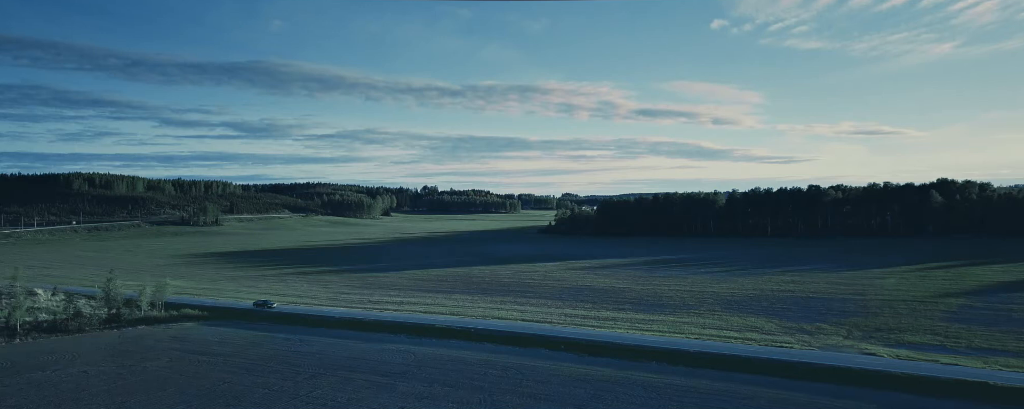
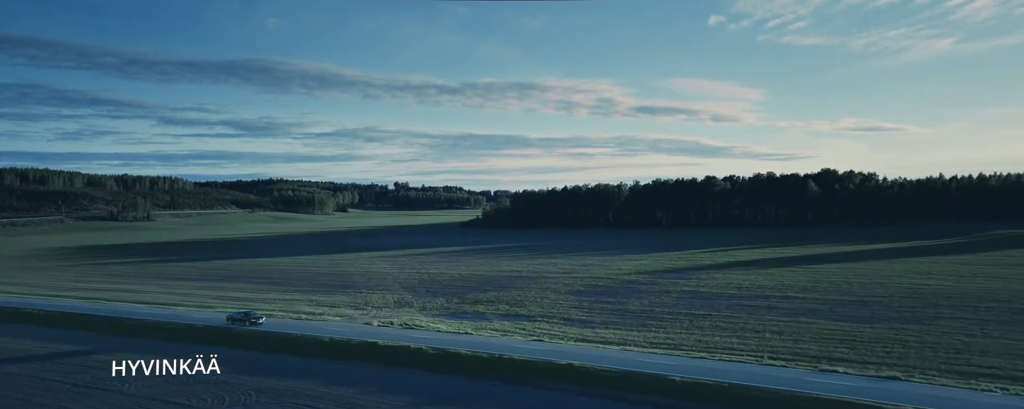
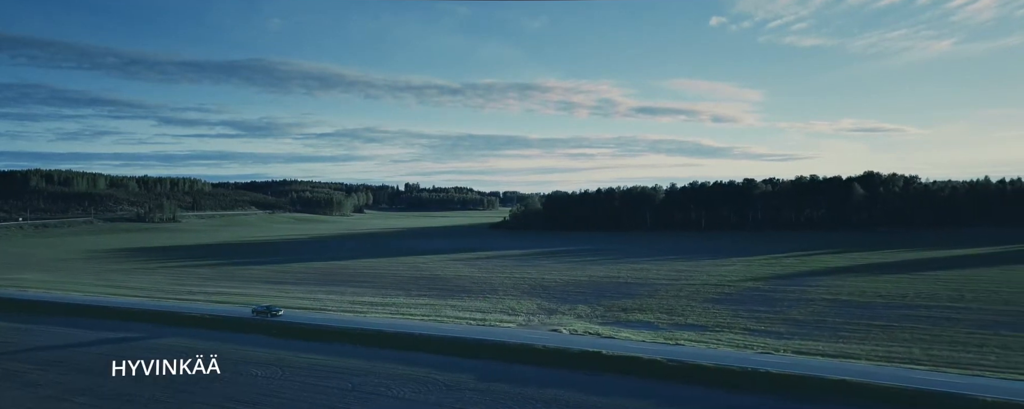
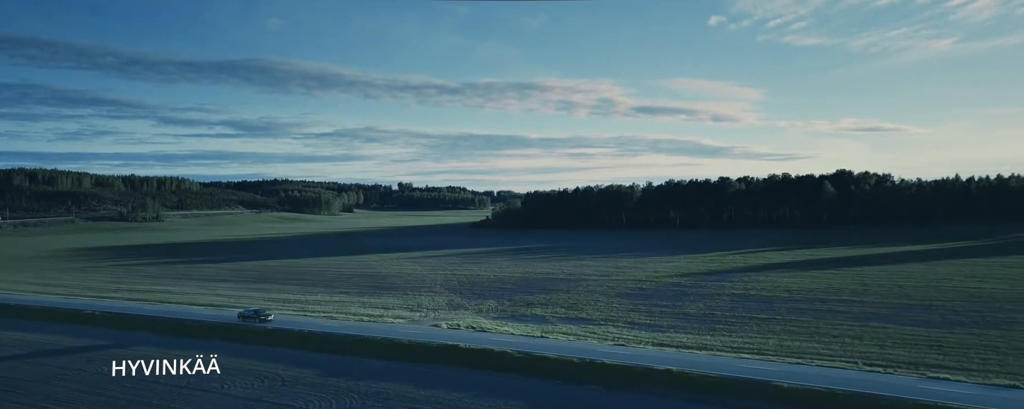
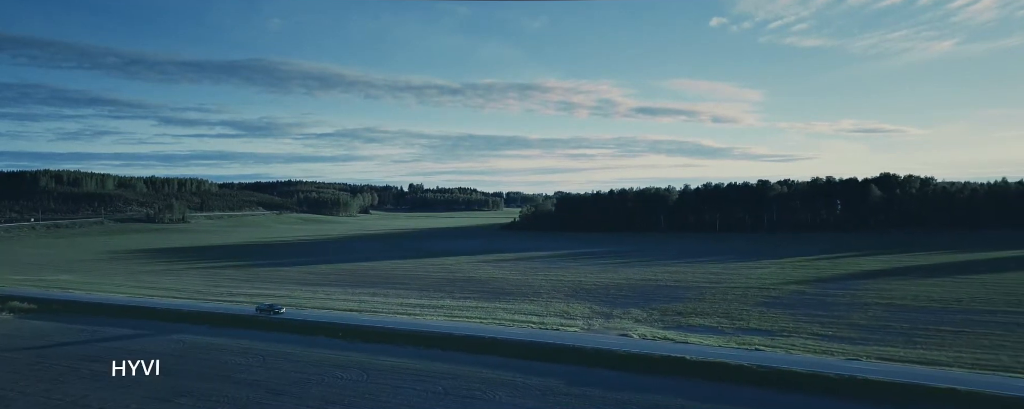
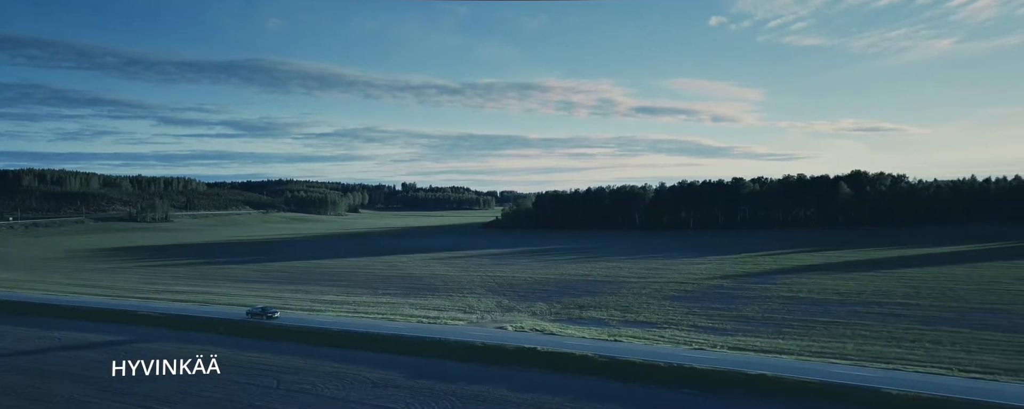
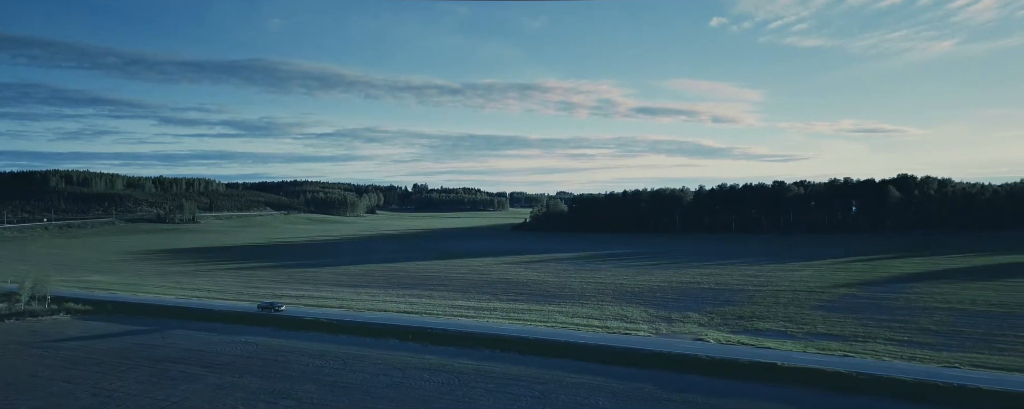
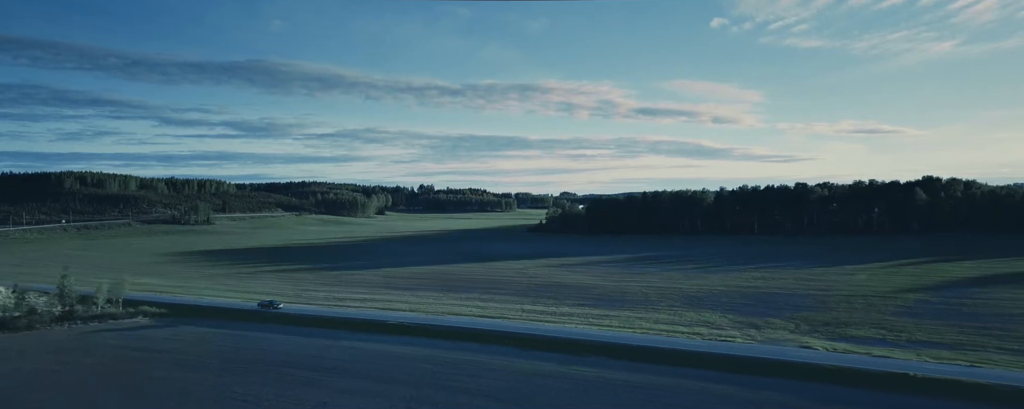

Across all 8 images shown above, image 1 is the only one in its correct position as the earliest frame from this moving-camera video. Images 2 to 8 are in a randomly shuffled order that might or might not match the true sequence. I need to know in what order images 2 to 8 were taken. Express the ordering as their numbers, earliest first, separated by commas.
8, 7, 5, 3, 6, 4, 2
